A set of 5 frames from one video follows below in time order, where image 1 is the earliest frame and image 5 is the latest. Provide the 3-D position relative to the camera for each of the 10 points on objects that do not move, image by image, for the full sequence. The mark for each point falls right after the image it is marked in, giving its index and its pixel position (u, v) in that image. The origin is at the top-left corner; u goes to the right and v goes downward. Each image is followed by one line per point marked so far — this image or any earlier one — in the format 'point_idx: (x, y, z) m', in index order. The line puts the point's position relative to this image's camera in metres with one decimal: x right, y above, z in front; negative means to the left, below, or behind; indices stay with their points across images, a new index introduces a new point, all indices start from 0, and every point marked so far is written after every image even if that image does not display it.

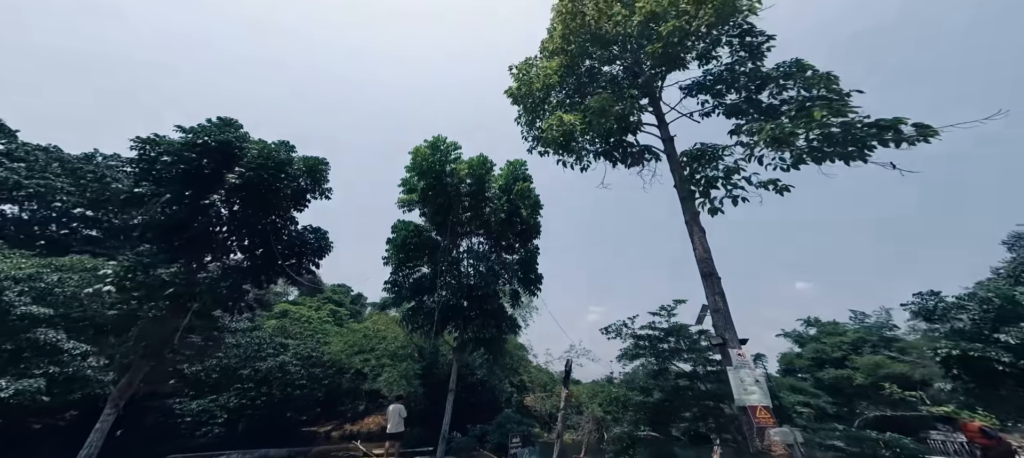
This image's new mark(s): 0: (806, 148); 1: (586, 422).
0: (+5.7, +1.6, +7.2) m
1: (+3.5, -8.6, +16.3) m
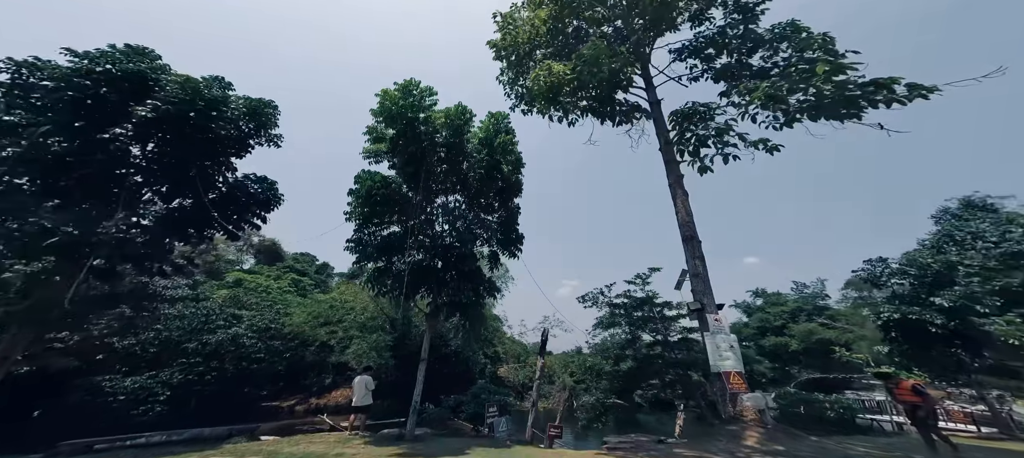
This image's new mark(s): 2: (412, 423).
0: (+5.3, +2.3, +6.9) m
1: (+2.3, -7.2, +16.5) m
2: (-2.2, -4.2, +8.0) m
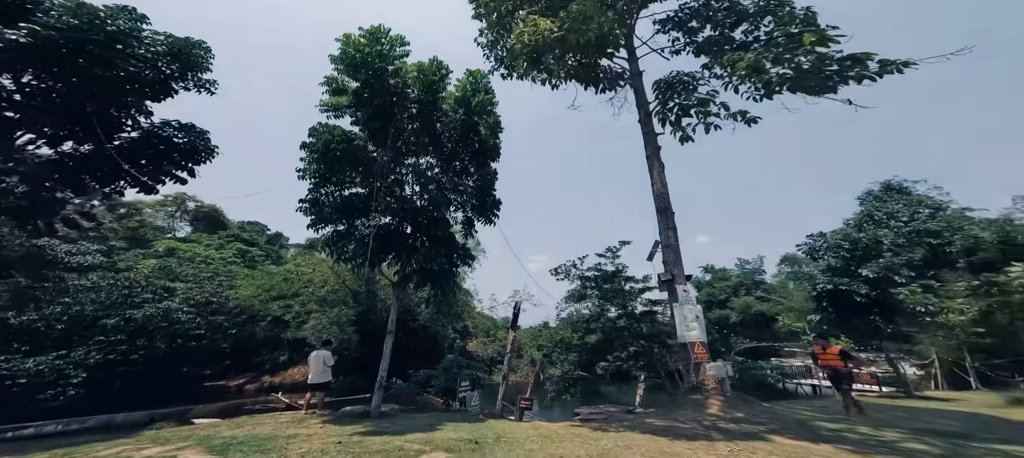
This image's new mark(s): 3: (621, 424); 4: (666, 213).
0: (+4.9, +2.7, +6.8) m
1: (+0.8, -6.1, +16.7) m
2: (-2.8, -3.5, +7.7) m
3: (+1.7, -3.1, +6.0) m
4: (+3.8, +0.4, +9.1) m
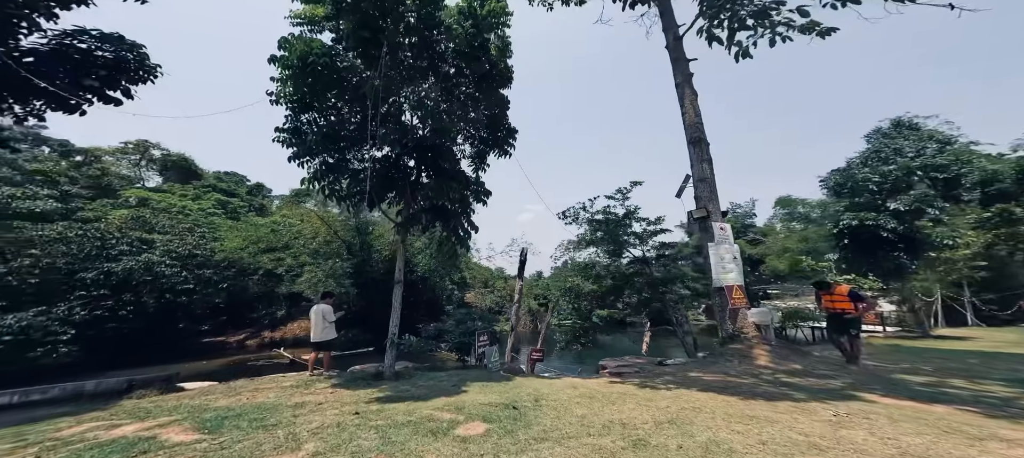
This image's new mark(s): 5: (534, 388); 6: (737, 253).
0: (+5.3, +3.8, +5.6) m
1: (+1.1, -3.7, +16.5) m
2: (-2.3, -2.4, +7.1) m
3: (+2.2, -2.2, +5.4) m
4: (+4.1, +1.8, +8.1) m
5: (+0.3, -2.4, +5.7) m
6: (+4.5, -0.5, +7.4) m
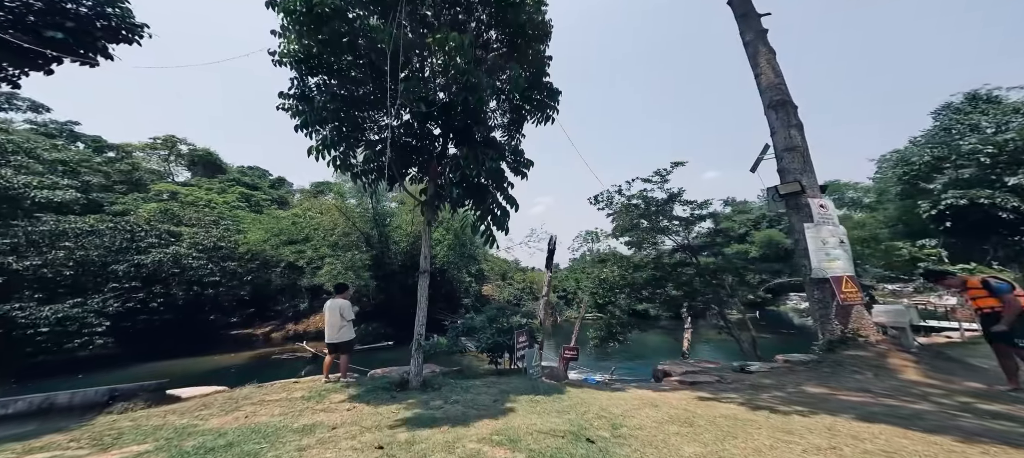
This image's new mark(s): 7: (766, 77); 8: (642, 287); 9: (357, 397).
0: (+6.0, +4.2, +4.0) m
1: (+2.3, -3.2, +15.2) m
2: (-1.5, -2.1, +5.9) m
3: (+2.9, -1.9, +4.1) m
4: (+4.9, +2.2, +6.6) m
5: (+1.1, -2.1, +4.5) m
6: (+5.3, -0.2, +5.9) m
7: (+4.7, +2.9, +6.7) m
8: (+4.3, -1.7, +12.7) m
9: (-2.2, -2.4, +5.3) m
